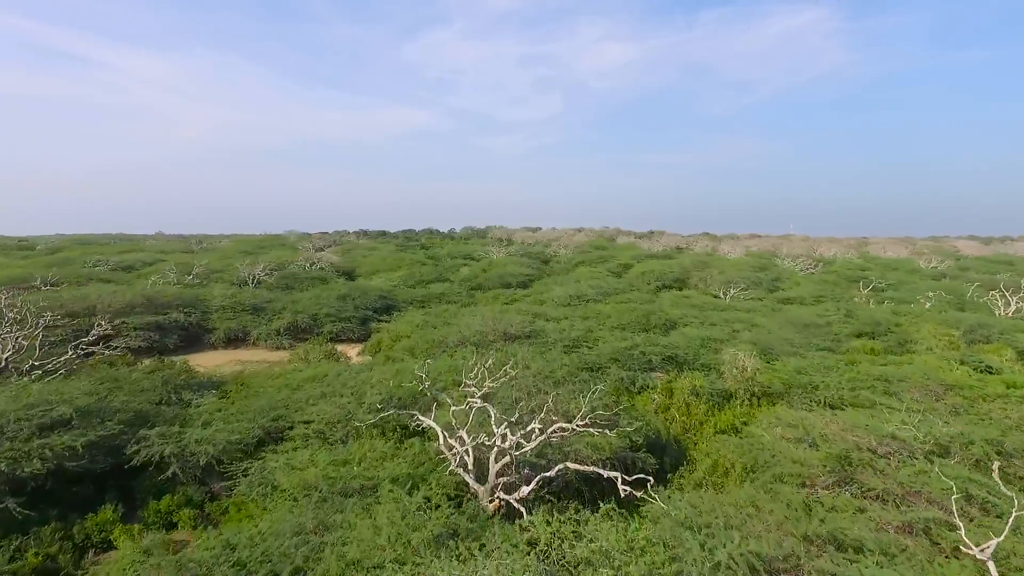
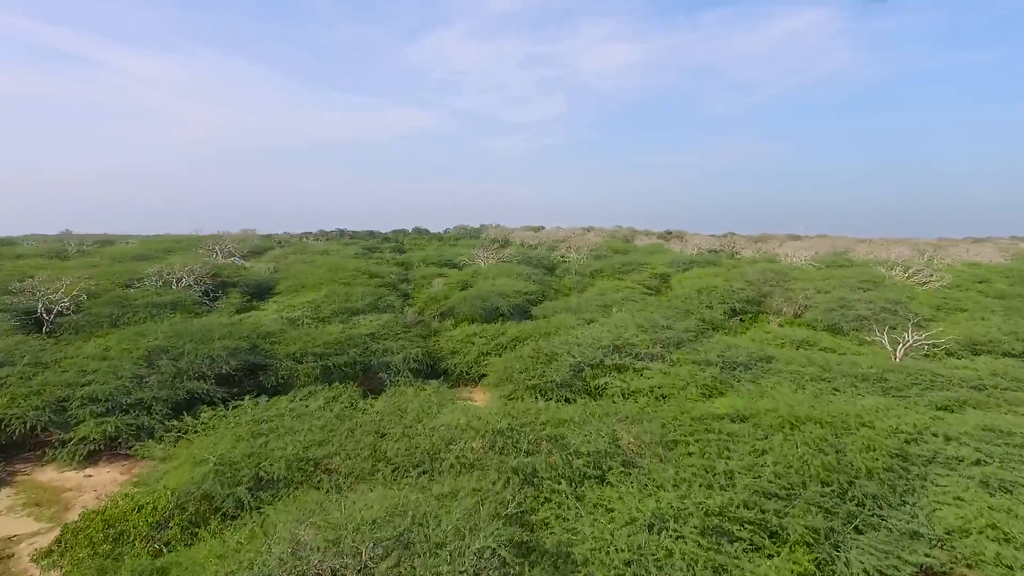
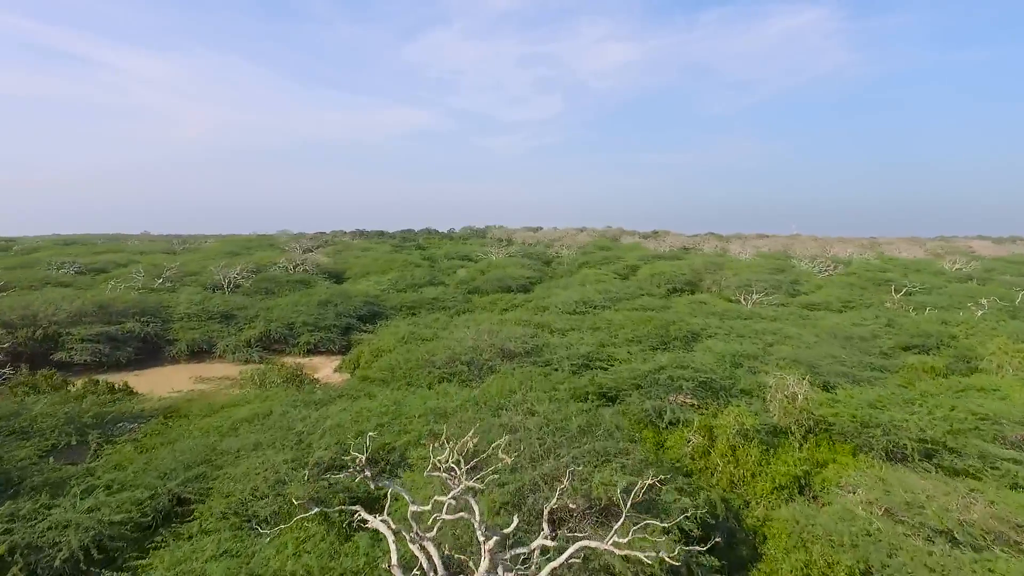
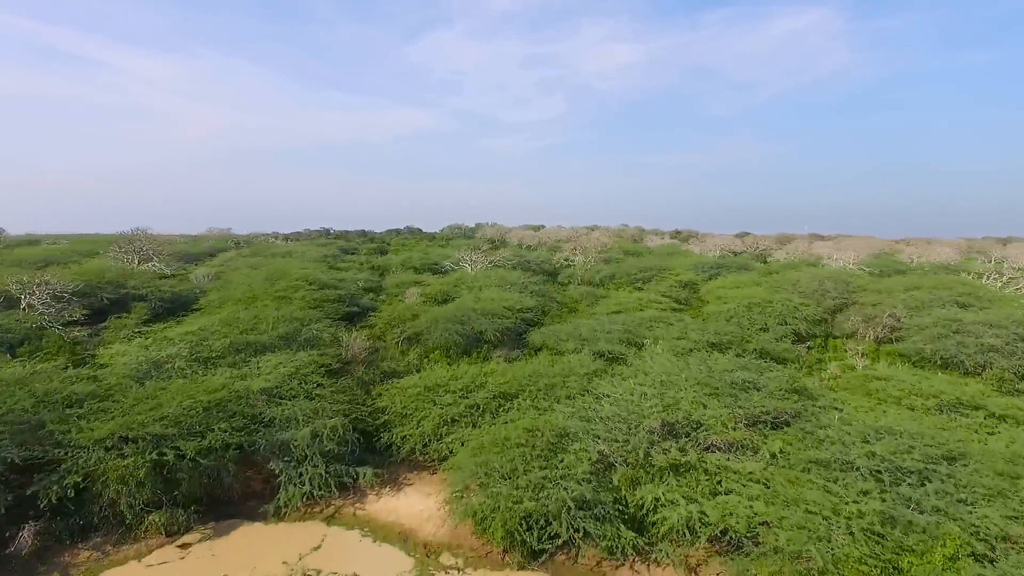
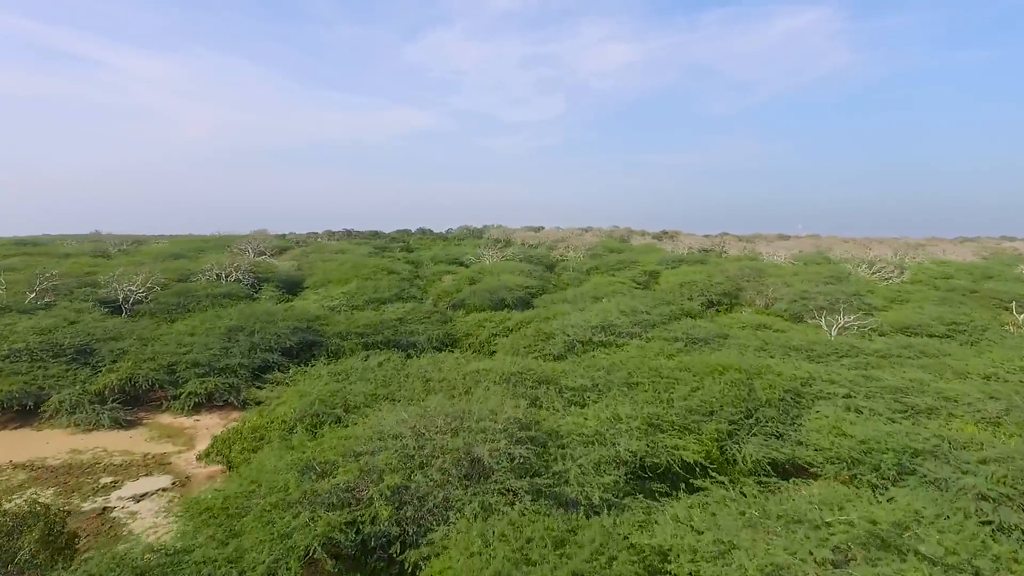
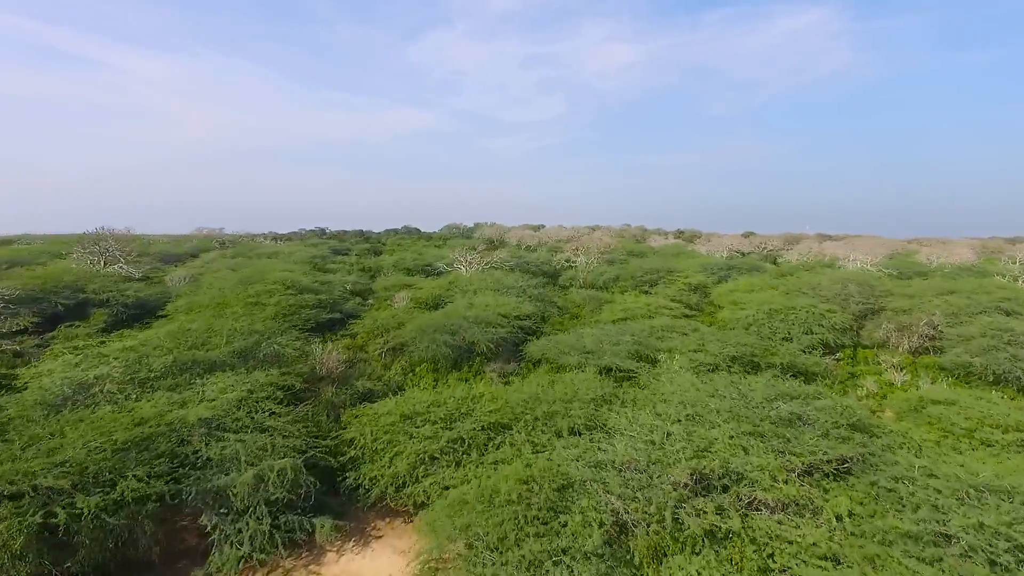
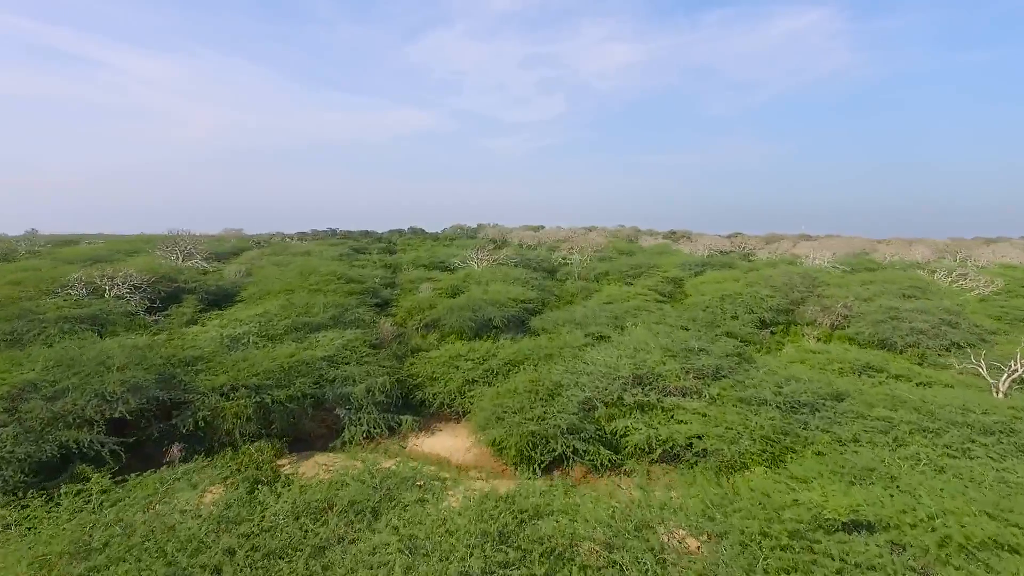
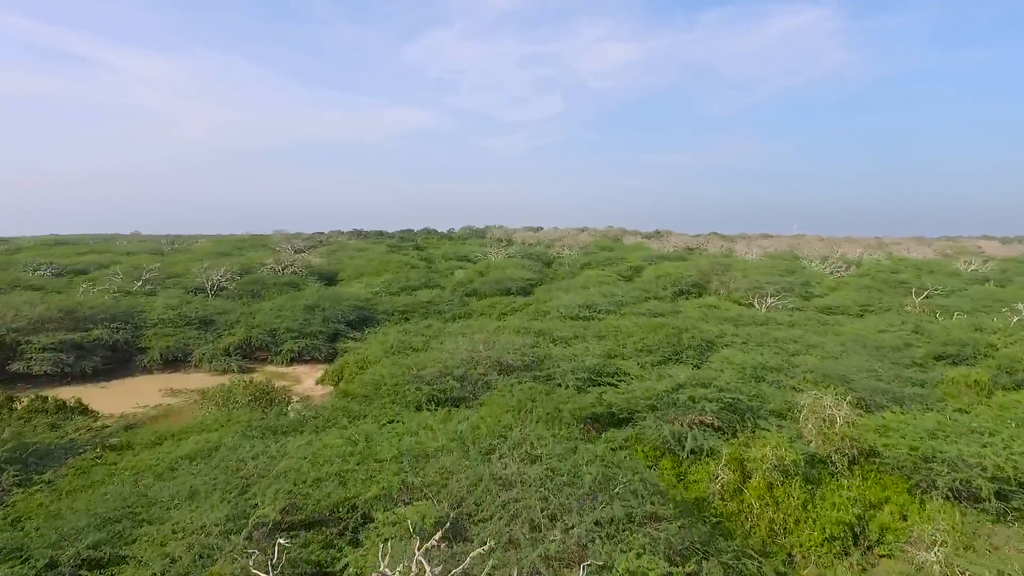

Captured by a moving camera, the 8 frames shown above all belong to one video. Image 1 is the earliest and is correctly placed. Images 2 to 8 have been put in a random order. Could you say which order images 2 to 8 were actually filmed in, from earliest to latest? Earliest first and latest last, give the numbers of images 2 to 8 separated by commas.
3, 8, 5, 2, 7, 4, 6
